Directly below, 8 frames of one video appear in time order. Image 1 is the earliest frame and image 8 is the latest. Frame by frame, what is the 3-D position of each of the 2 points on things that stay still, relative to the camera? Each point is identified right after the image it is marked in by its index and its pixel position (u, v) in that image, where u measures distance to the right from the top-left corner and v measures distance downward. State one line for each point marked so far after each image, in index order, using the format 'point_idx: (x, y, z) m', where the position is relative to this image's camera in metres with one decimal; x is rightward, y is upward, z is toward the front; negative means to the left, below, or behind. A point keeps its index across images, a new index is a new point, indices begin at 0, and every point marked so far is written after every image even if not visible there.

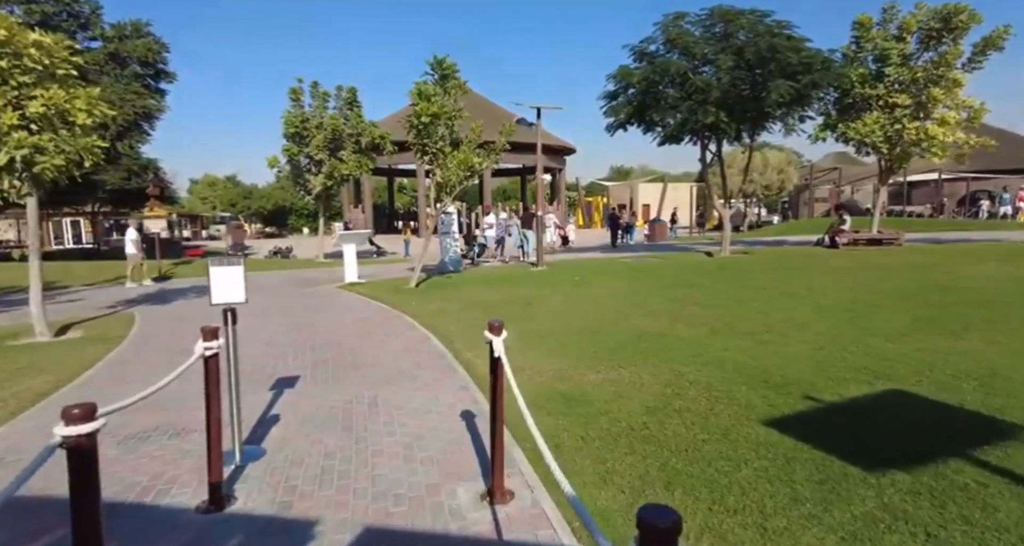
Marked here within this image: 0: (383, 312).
0: (-2.5, -0.8, +10.6) m
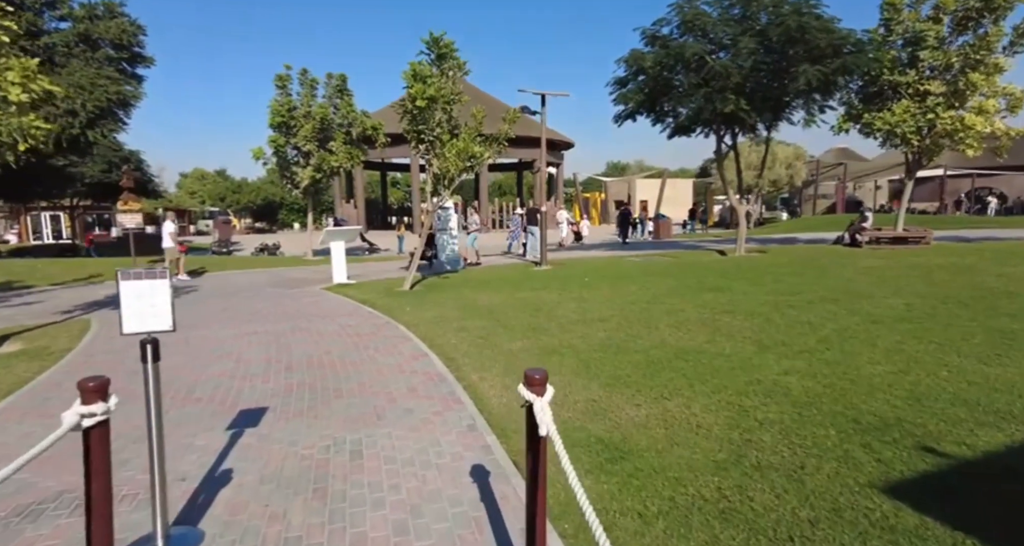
0: (-2.4, -0.8, +9.4) m
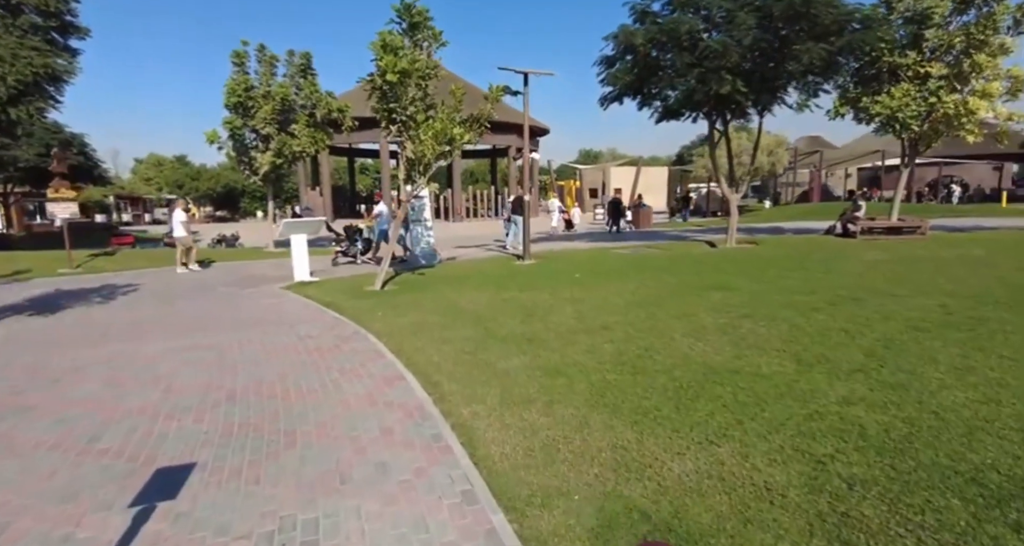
0: (-2.5, -0.8, +8.1) m
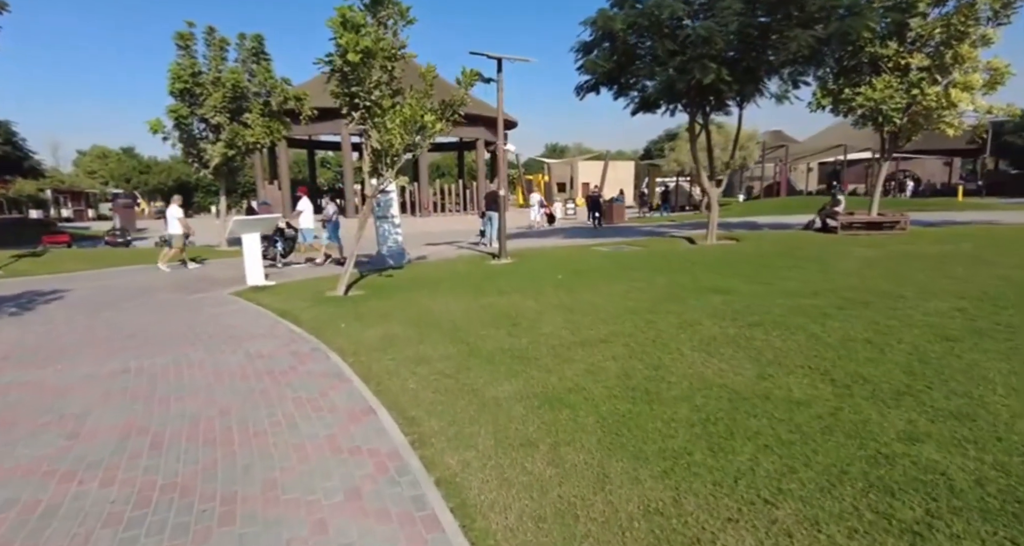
0: (-2.8, -0.9, +7.1) m
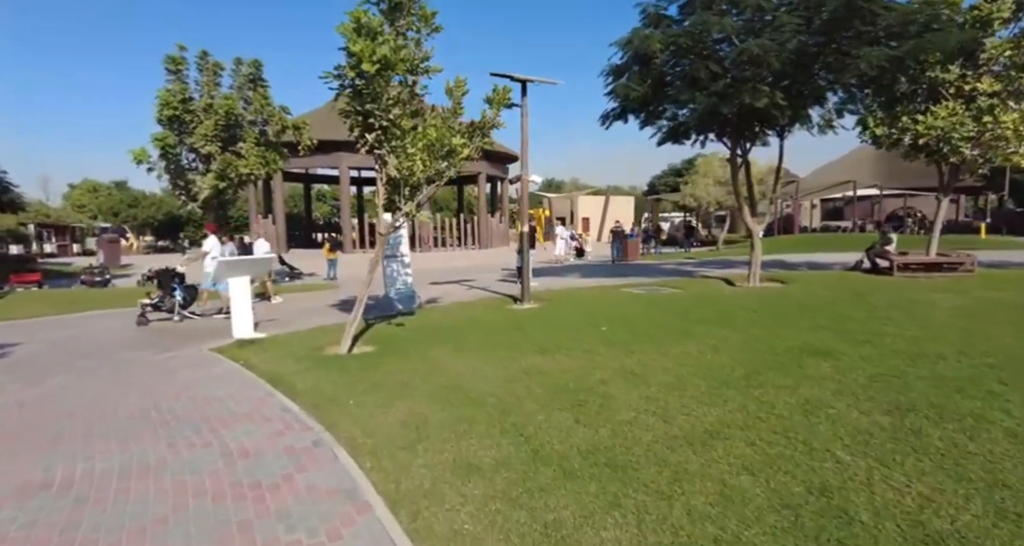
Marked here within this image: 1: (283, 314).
0: (-2.1, -1.5, +5.3) m
1: (-5.5, -1.0, +13.1) m
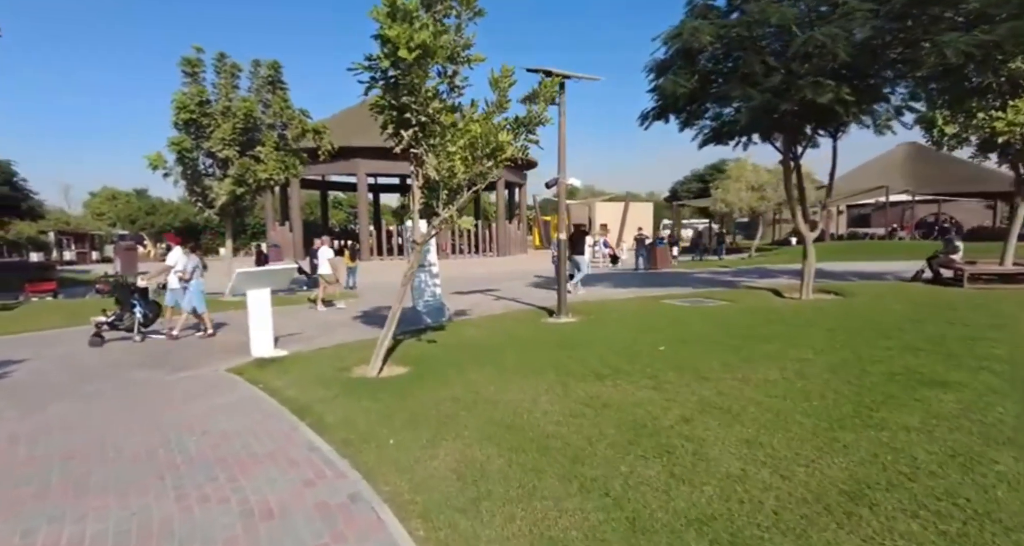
0: (-1.5, -1.7, +4.4) m
1: (-4.7, -1.2, +12.3) m
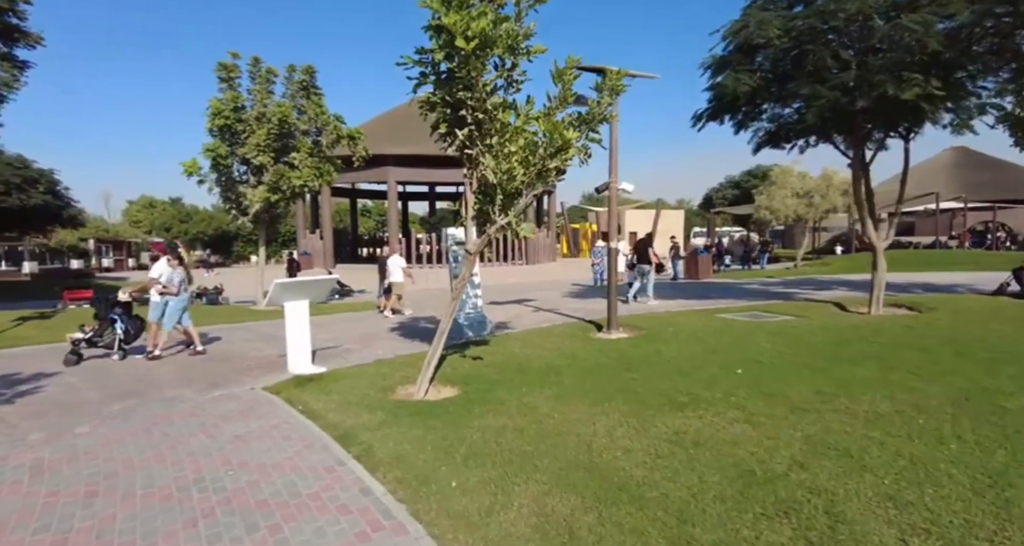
0: (-0.9, -1.8, +3.7) m
1: (-3.7, -1.4, +11.8) m
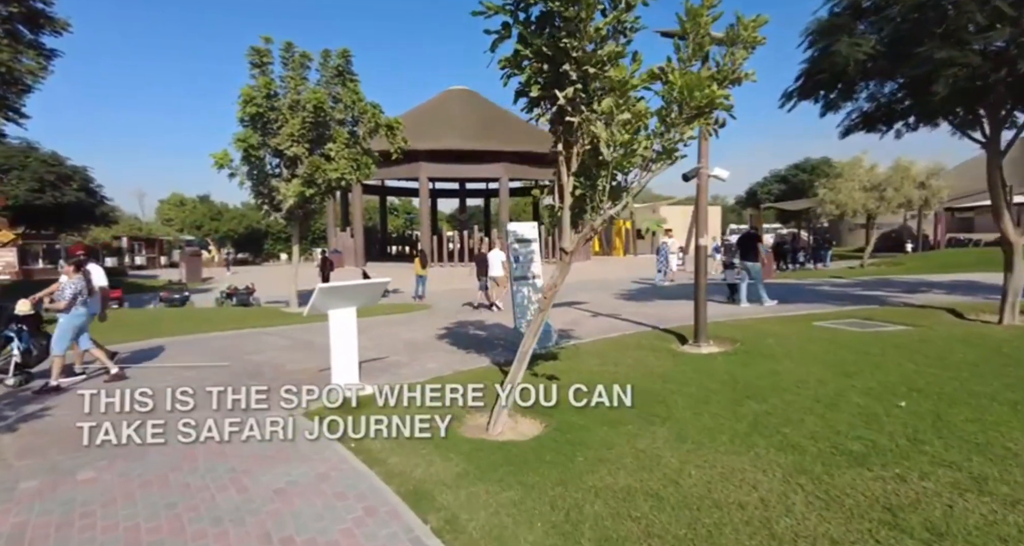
0: (0.0, -1.9, +2.2) m
1: (-2.4, -1.5, +10.4) m
